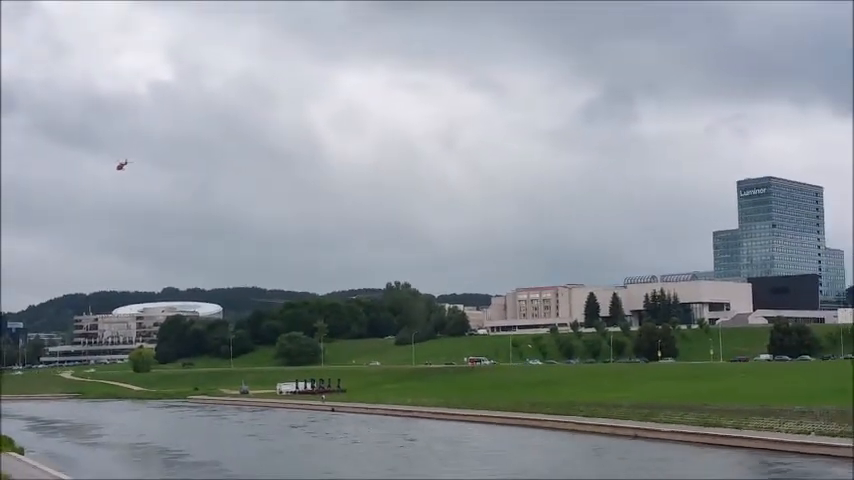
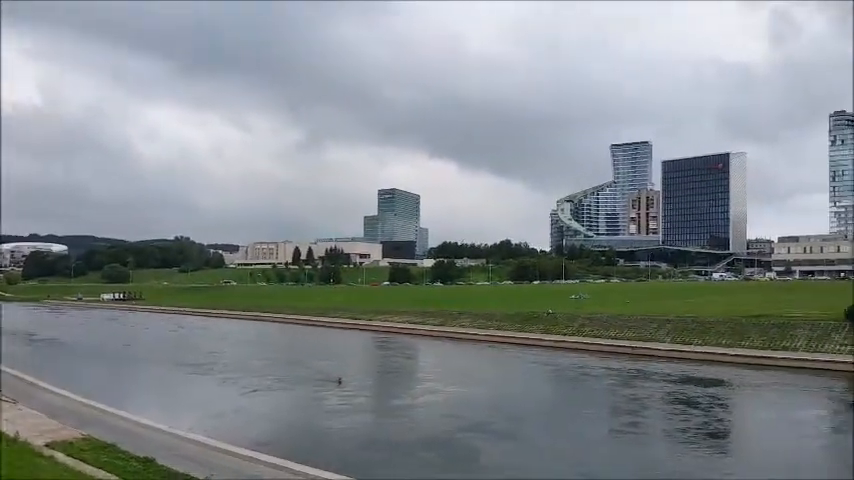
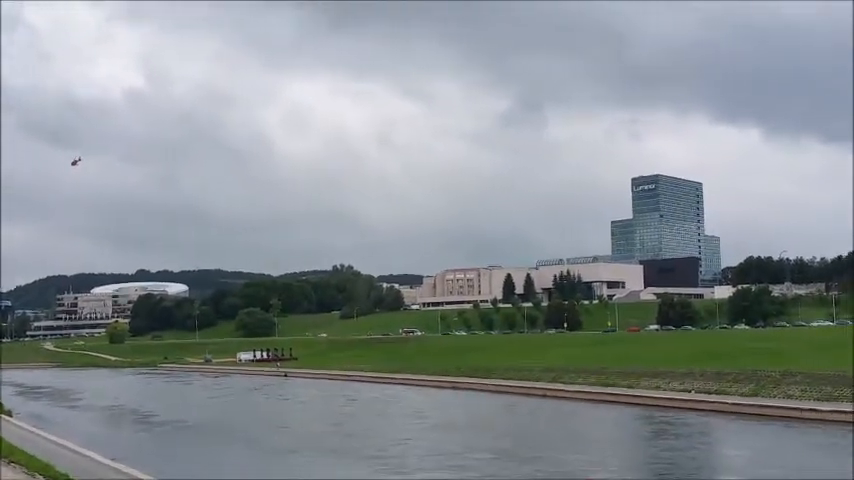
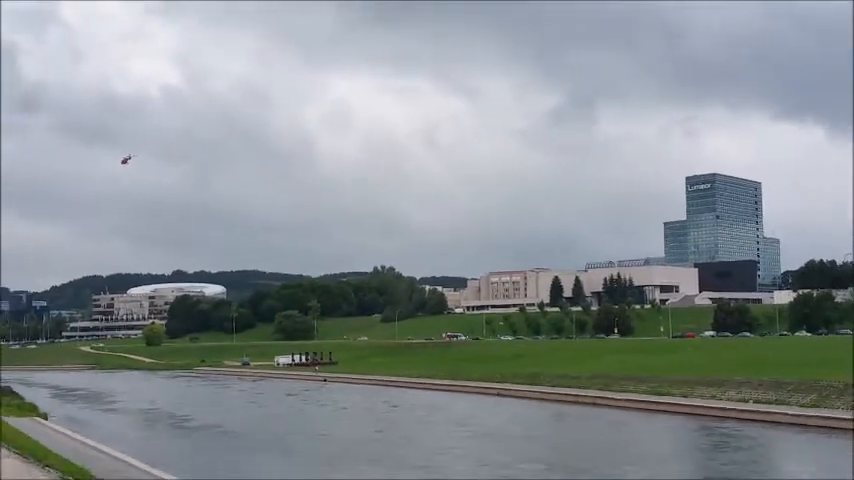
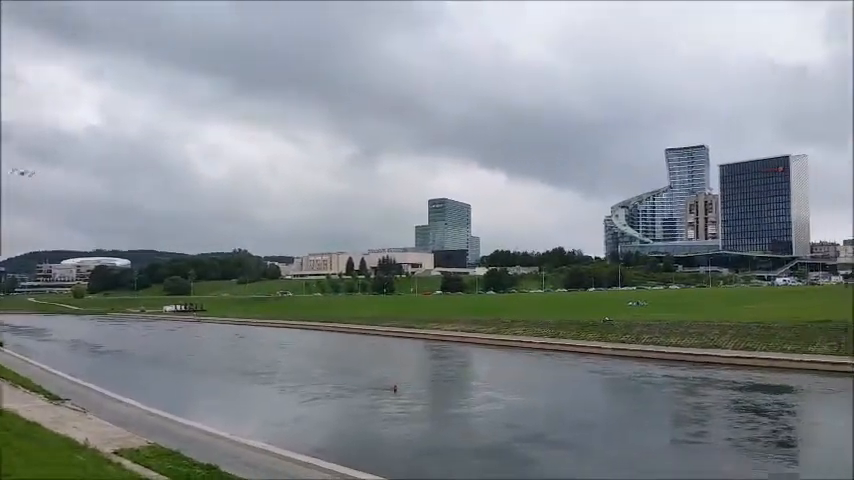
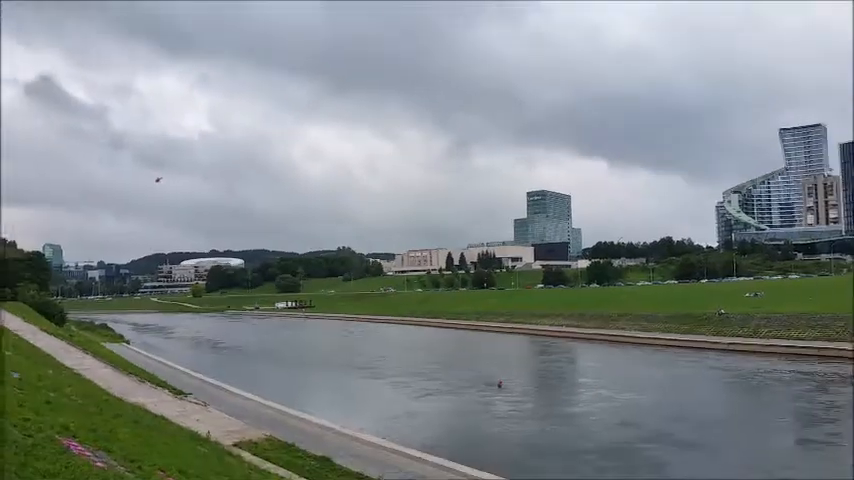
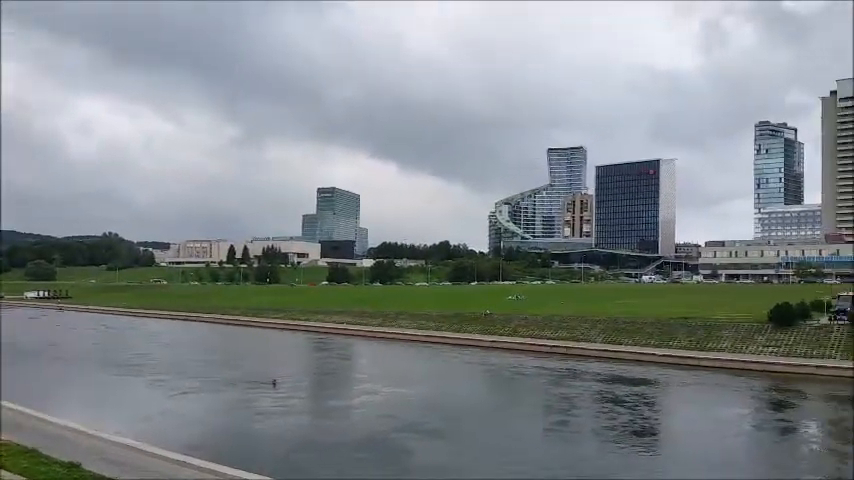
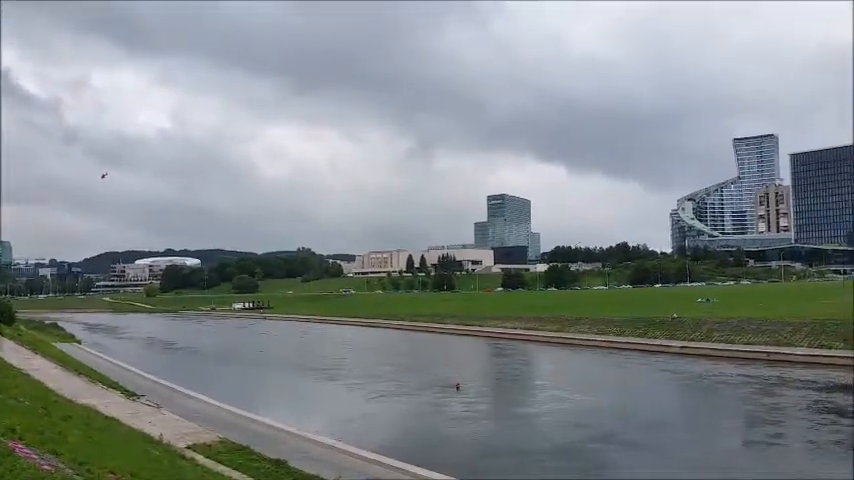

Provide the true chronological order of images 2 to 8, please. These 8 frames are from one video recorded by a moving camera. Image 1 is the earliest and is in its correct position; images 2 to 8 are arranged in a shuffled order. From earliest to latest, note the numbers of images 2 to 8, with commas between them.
4, 3, 6, 8, 5, 2, 7
